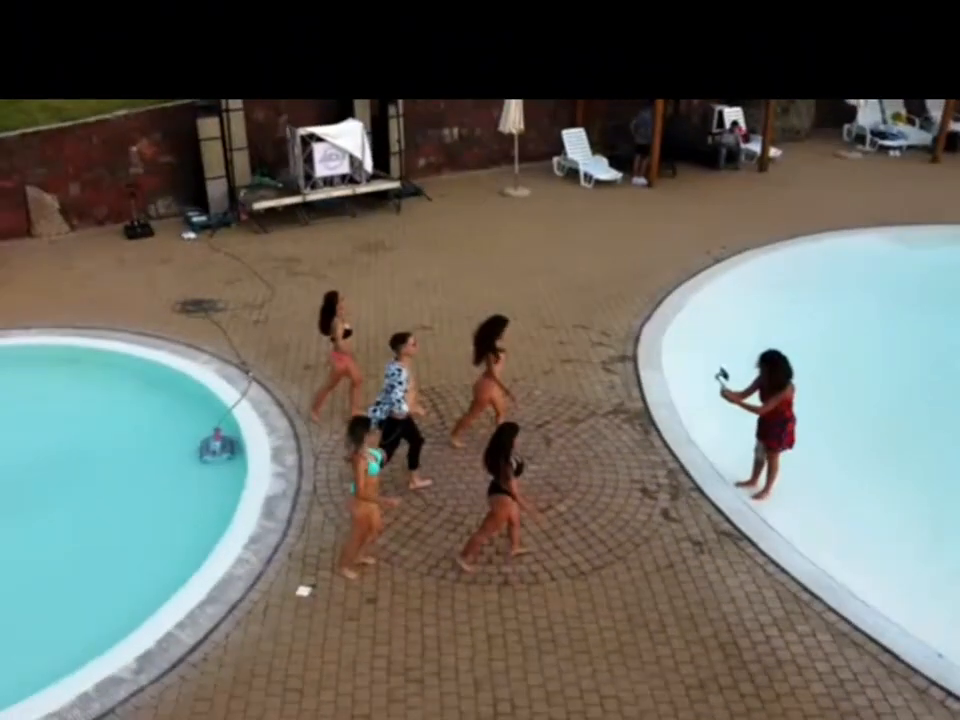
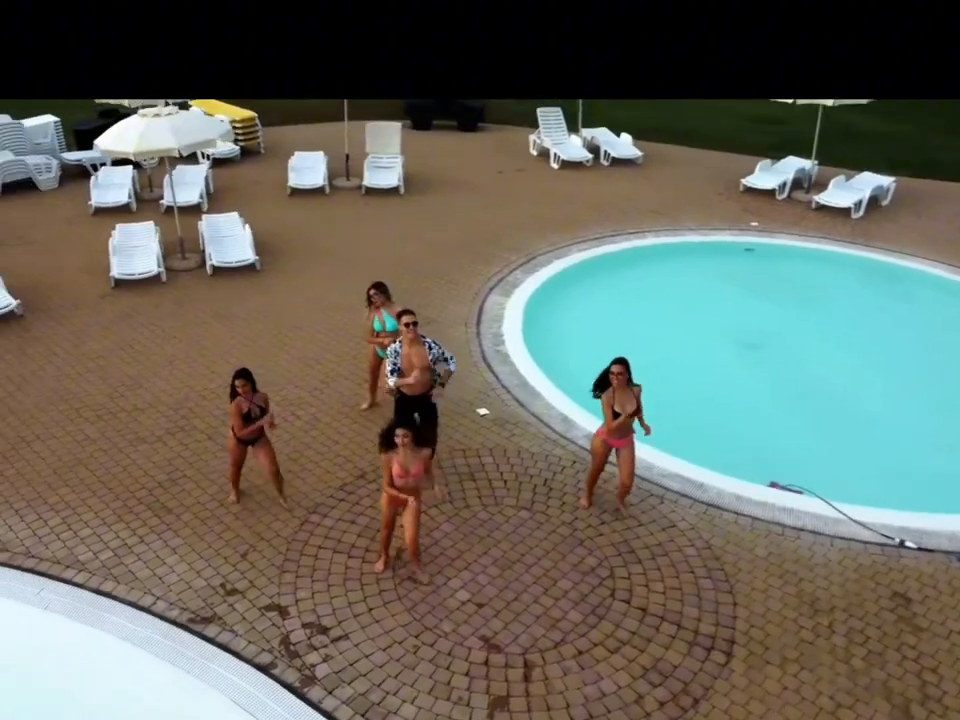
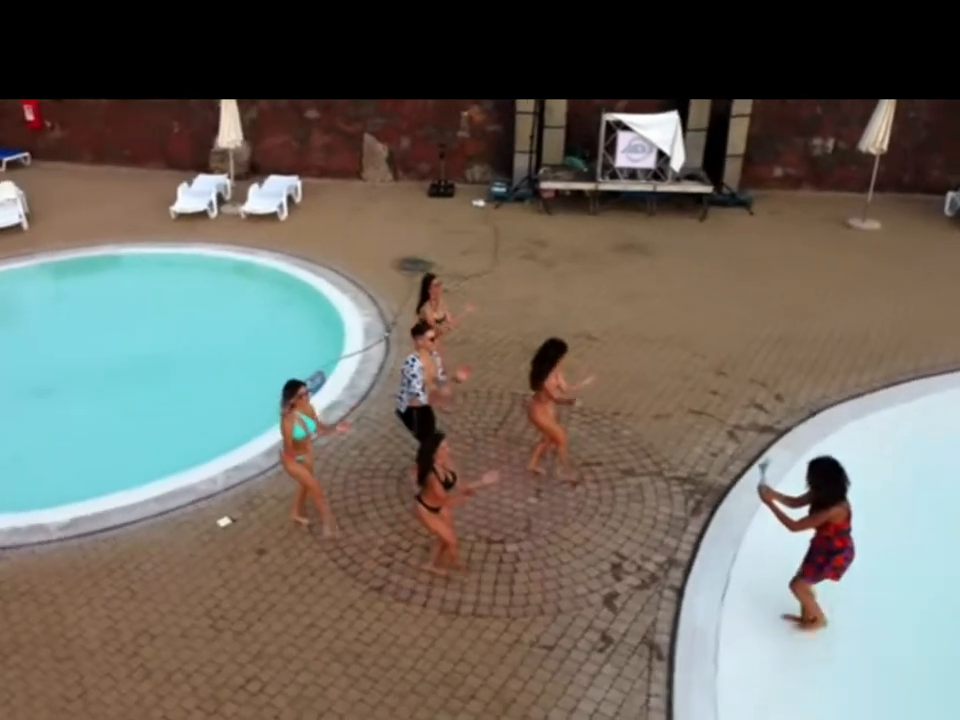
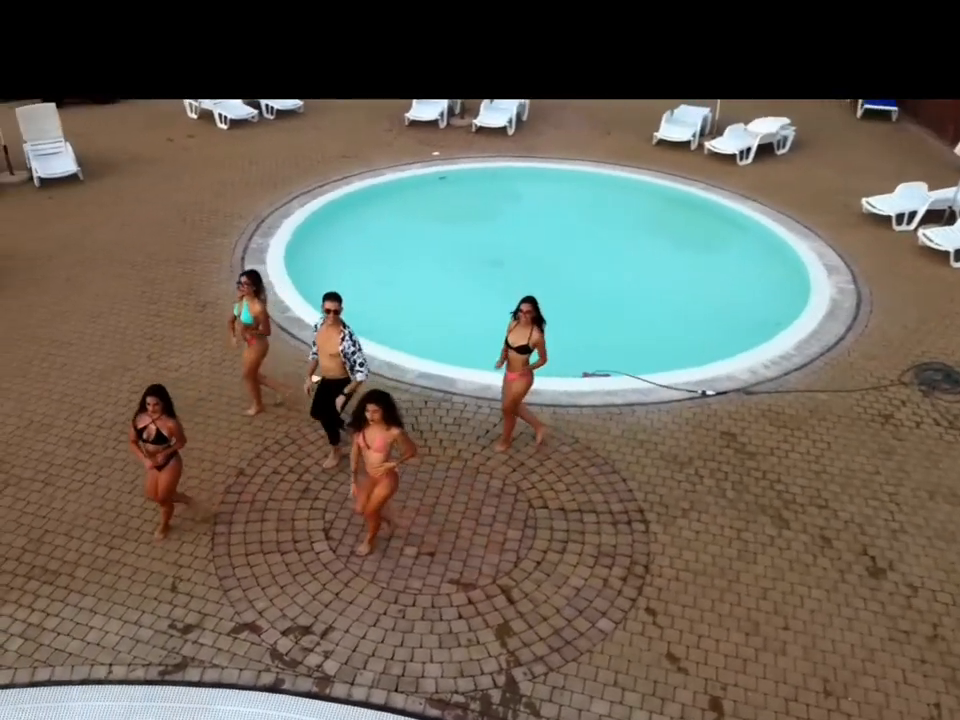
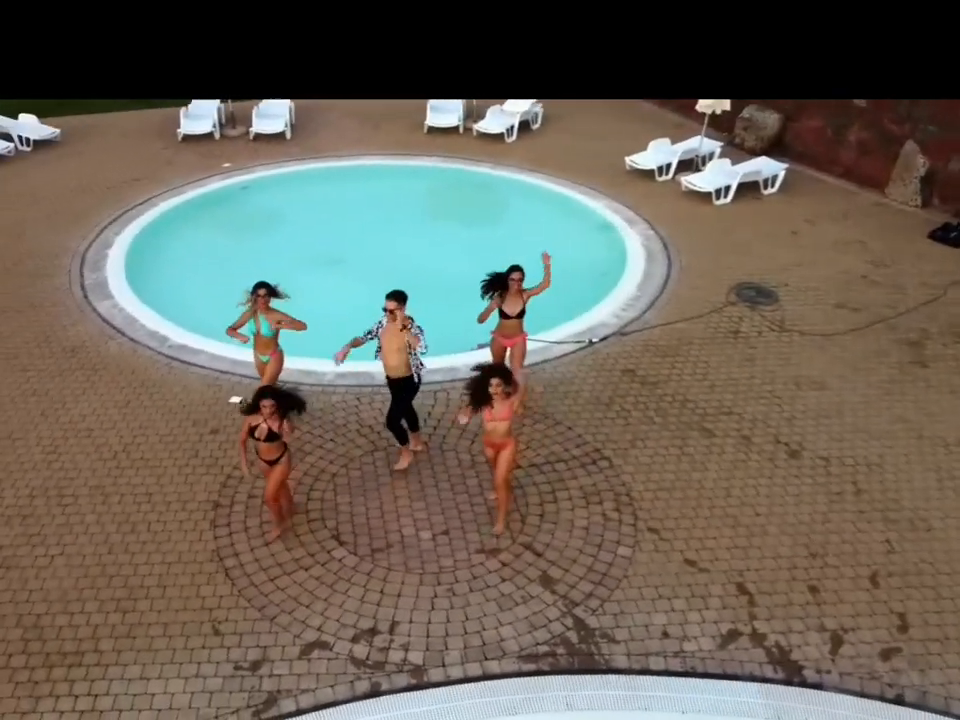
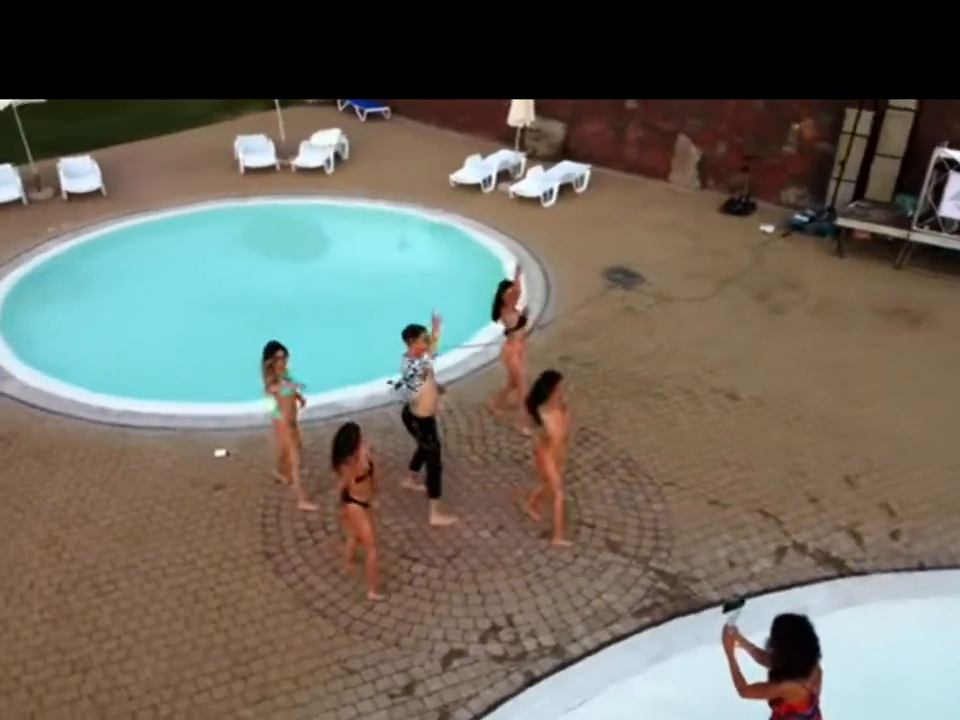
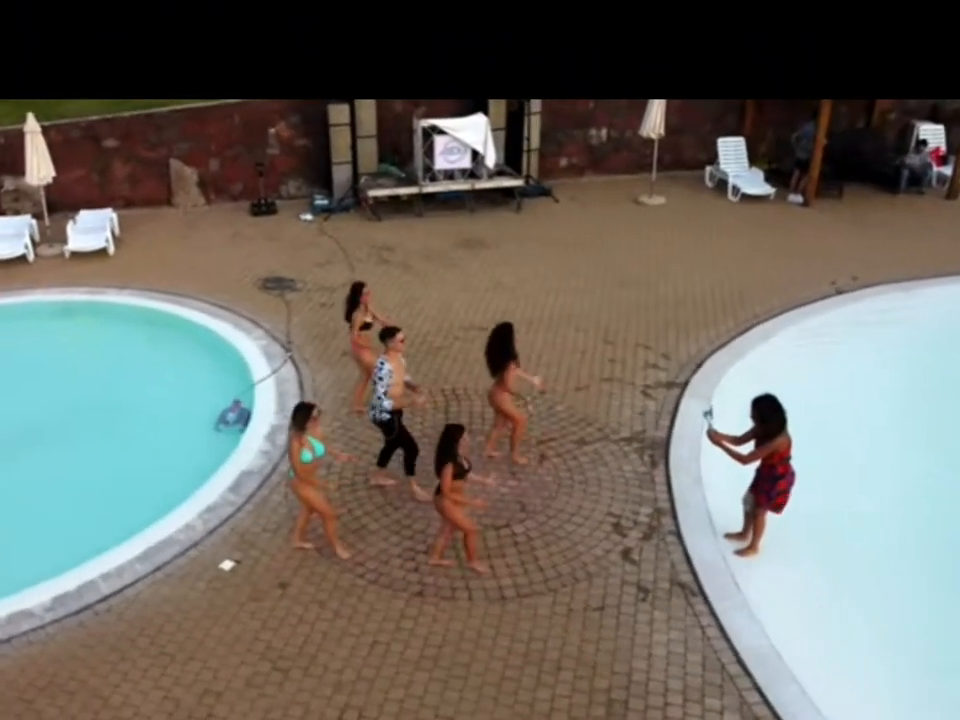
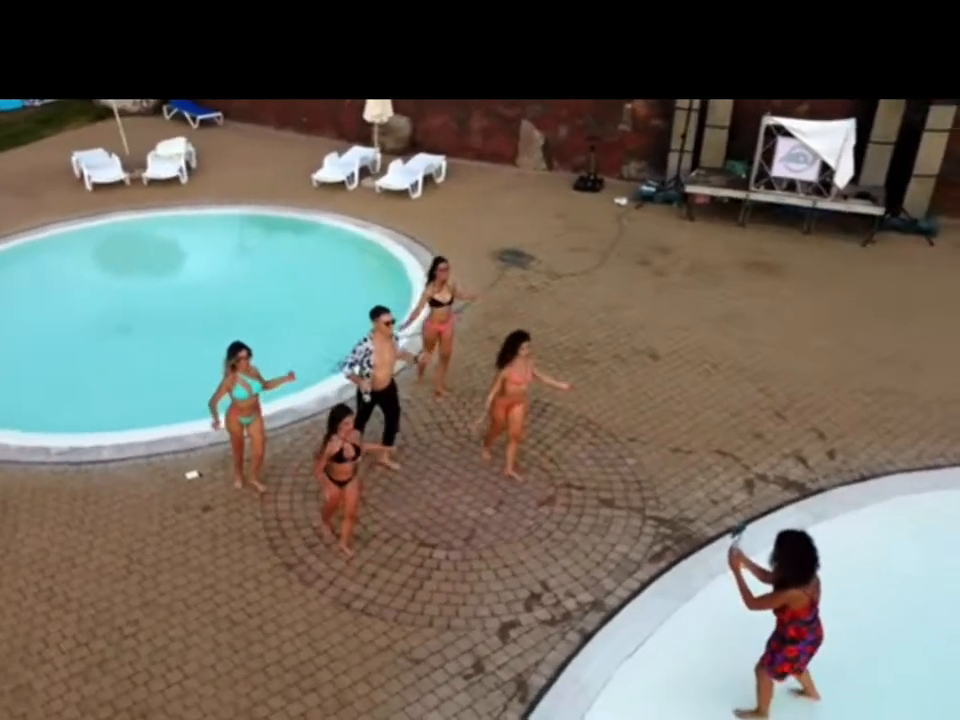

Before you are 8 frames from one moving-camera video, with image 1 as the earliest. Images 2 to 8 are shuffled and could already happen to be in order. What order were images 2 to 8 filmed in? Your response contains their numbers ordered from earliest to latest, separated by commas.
7, 3, 8, 6, 5, 4, 2
